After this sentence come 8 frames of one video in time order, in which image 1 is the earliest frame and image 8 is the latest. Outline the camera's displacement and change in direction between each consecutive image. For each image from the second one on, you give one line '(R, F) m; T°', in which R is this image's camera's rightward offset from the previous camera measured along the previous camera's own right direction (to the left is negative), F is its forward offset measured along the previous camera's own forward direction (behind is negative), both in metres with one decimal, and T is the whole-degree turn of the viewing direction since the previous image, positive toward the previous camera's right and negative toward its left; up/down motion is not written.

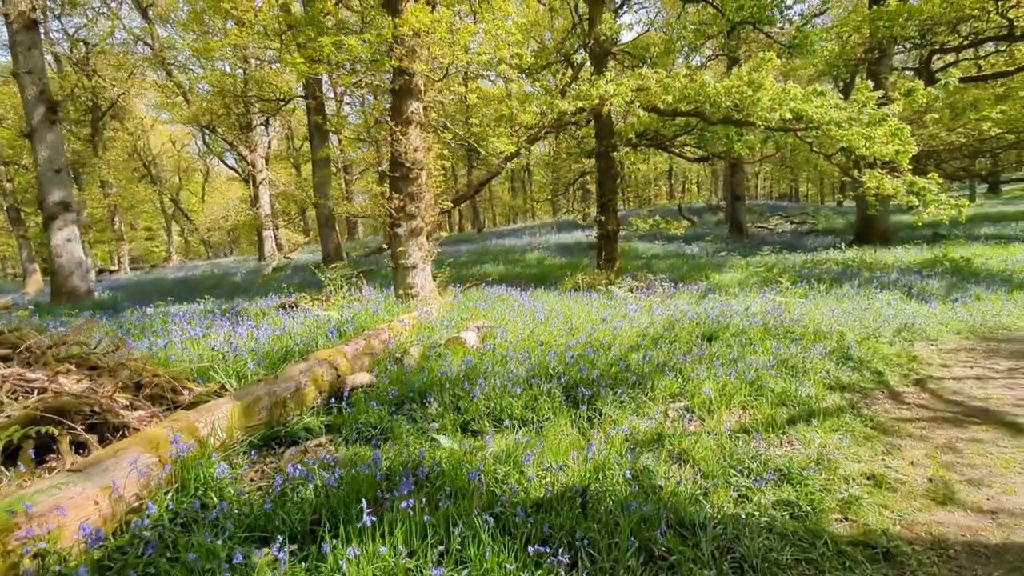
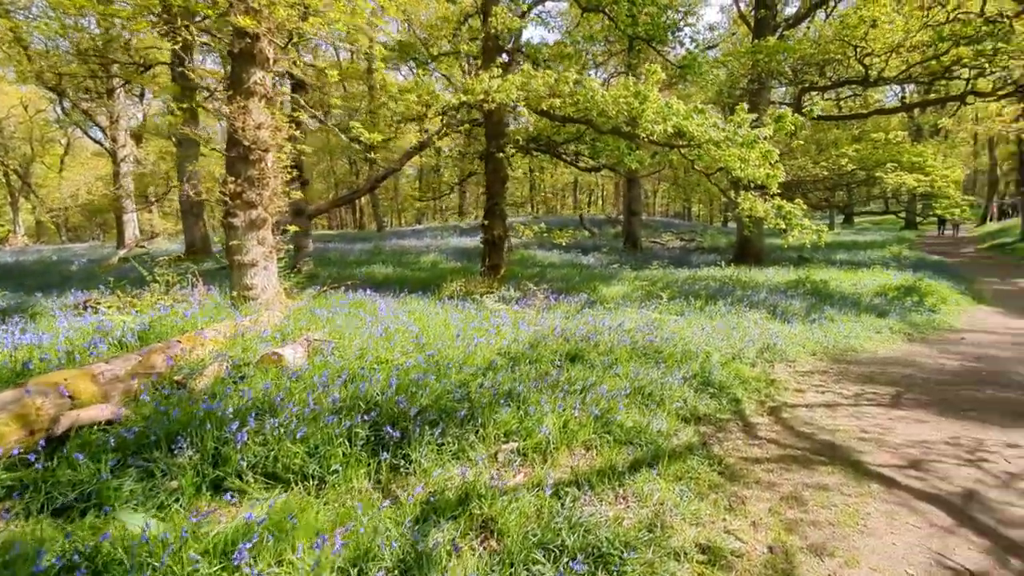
(+0.6, +0.6) m; +10°
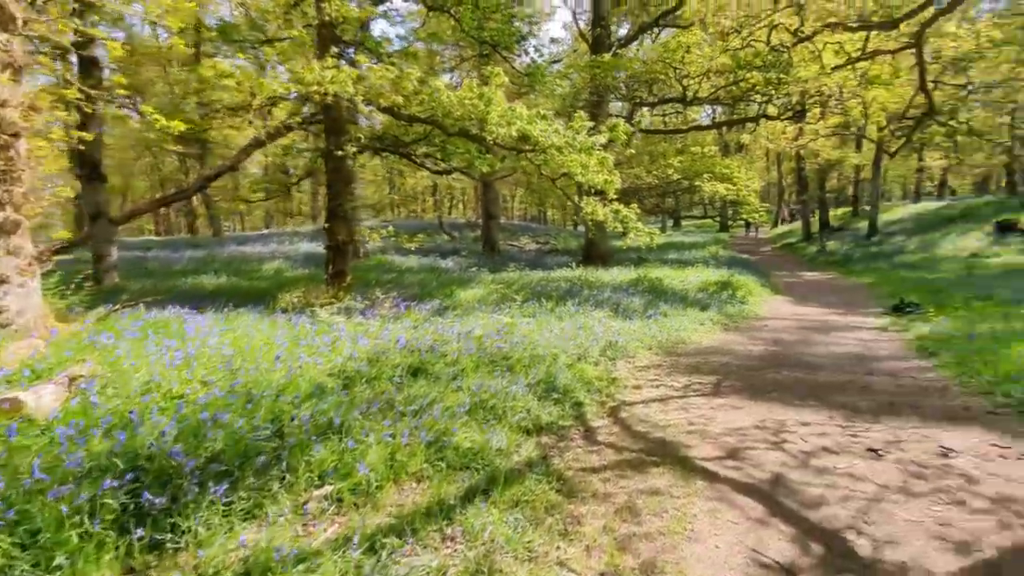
(+0.3, +0.3) m; +15°
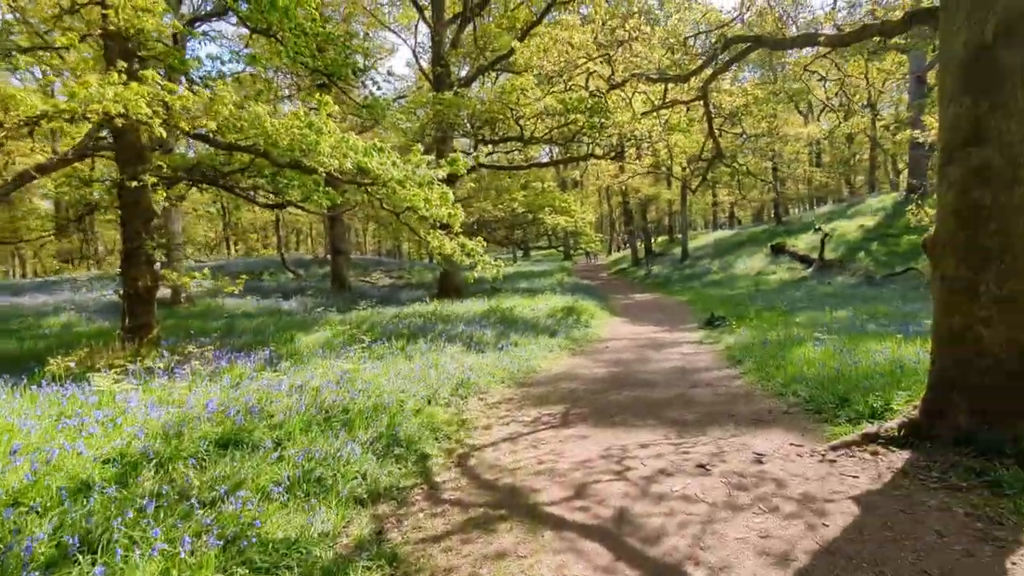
(+0.2, +0.2) m; +16°
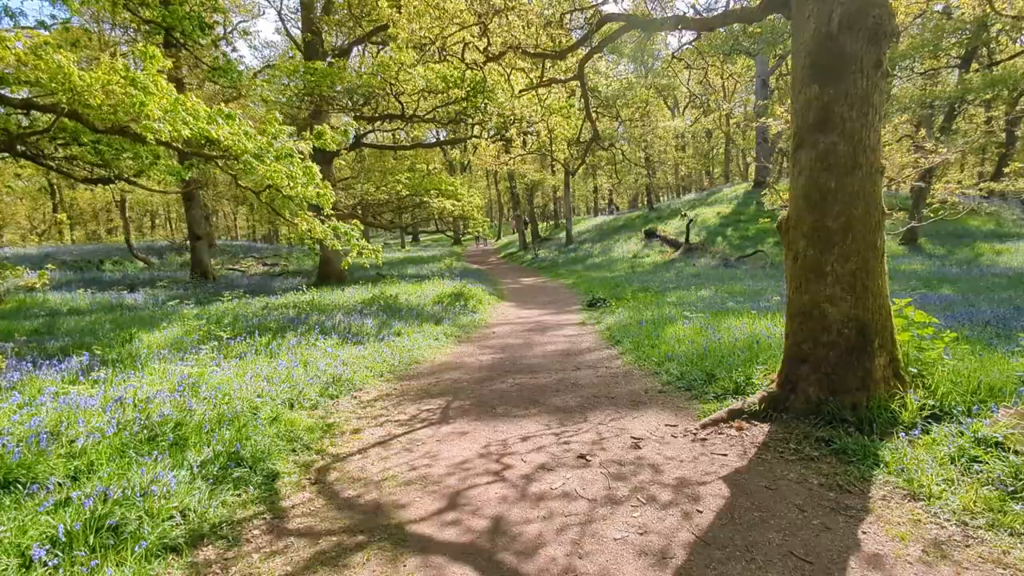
(+0.2, +0.4) m; +12°
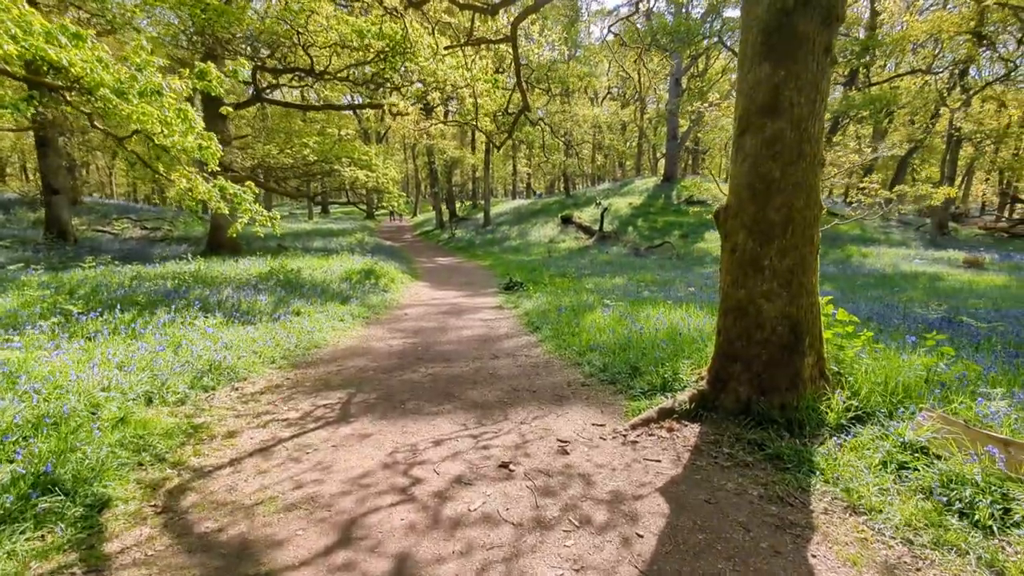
(0.0, +0.6) m; +10°
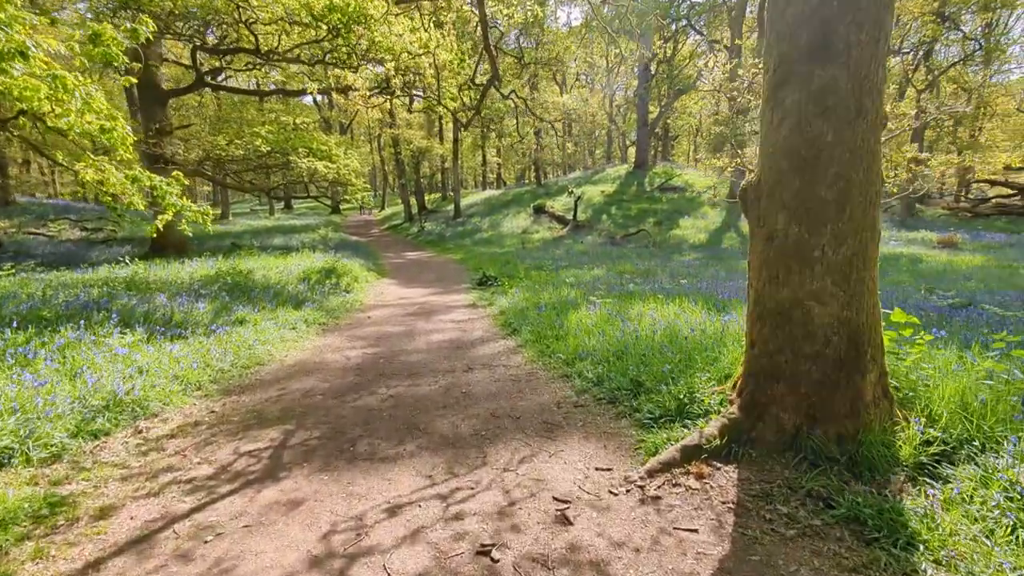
(0.0, +1.0) m; +3°
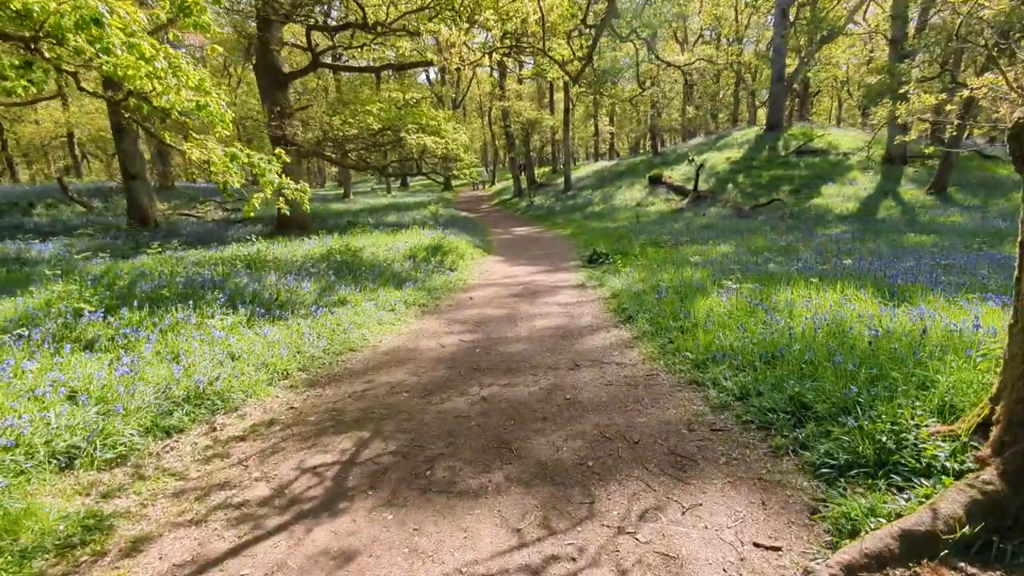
(-0.1, +0.9) m; -12°
